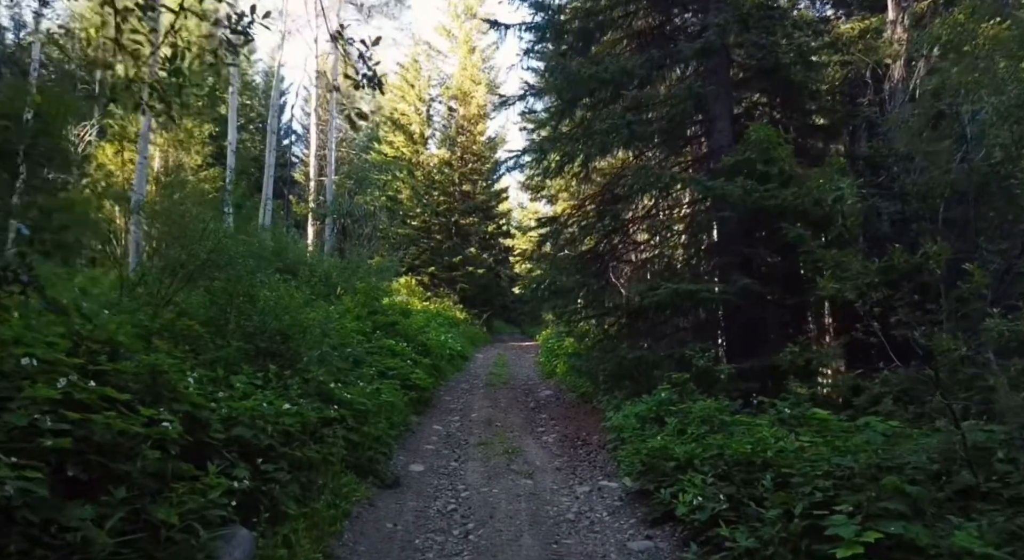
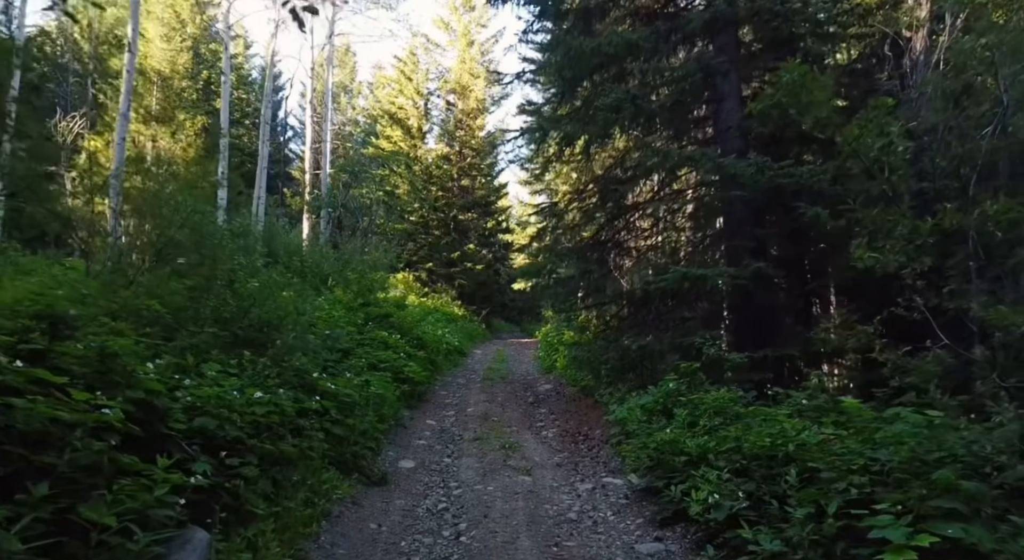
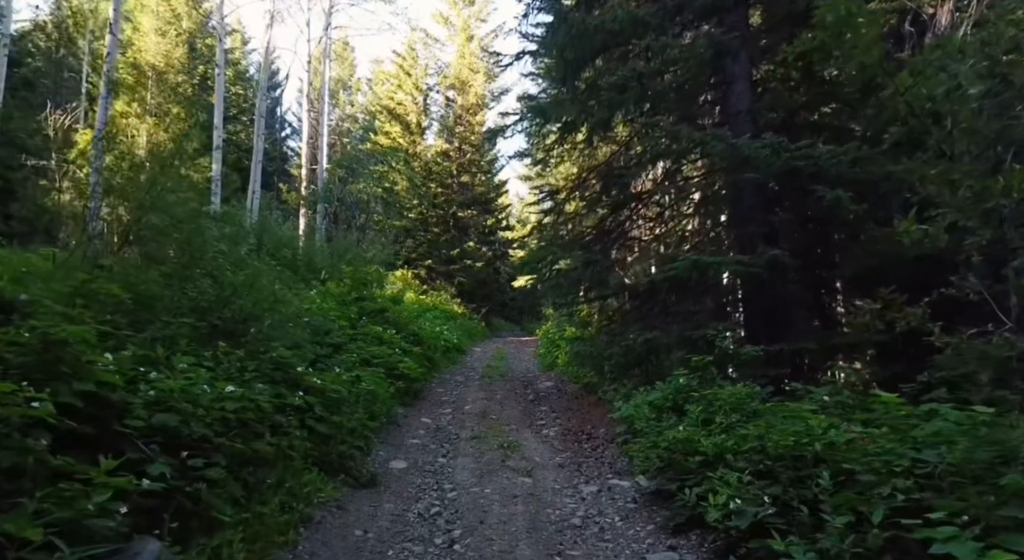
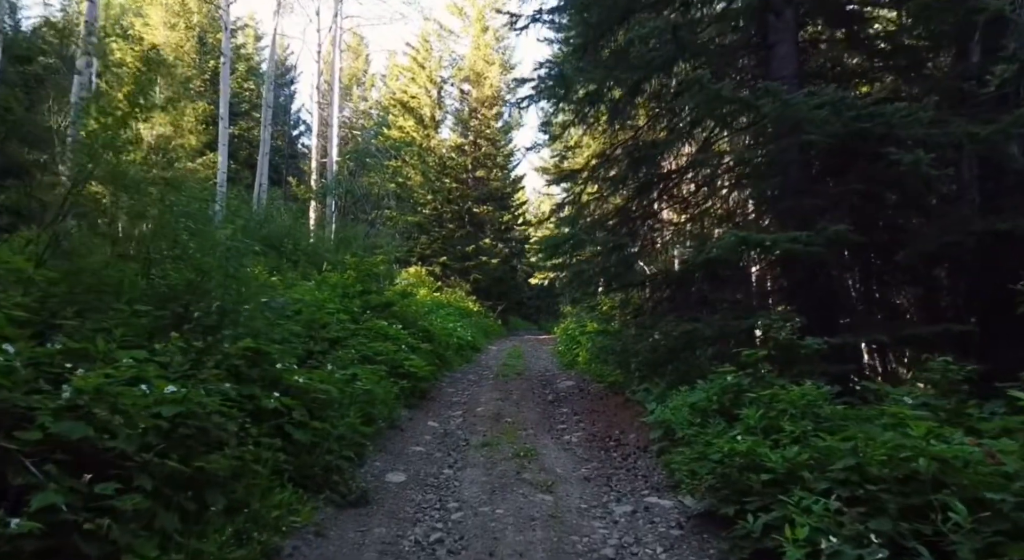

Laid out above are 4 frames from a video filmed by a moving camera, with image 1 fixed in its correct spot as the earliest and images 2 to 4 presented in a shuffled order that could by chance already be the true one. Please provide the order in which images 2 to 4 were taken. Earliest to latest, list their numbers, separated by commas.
2, 3, 4
